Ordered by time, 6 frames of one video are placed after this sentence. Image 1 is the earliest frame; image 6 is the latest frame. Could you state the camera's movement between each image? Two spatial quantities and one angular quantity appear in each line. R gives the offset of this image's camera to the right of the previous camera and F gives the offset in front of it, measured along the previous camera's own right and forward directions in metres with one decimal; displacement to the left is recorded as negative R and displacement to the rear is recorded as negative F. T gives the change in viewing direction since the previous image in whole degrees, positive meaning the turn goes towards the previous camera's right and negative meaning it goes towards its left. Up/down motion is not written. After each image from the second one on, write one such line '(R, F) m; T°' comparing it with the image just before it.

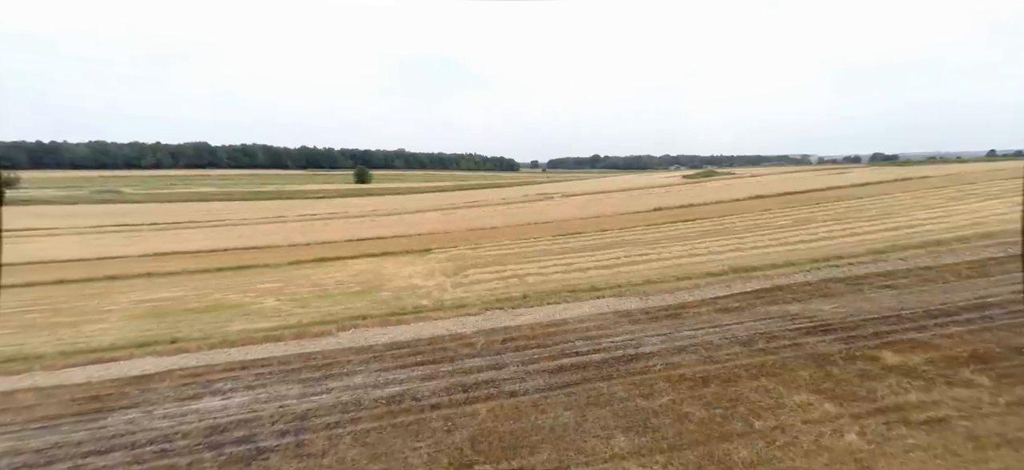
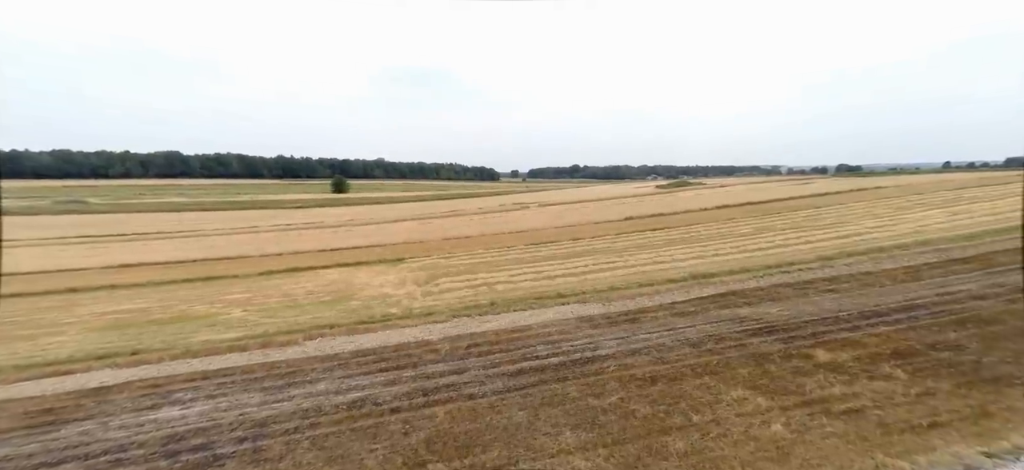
(+0.3, -0.3) m; +2°
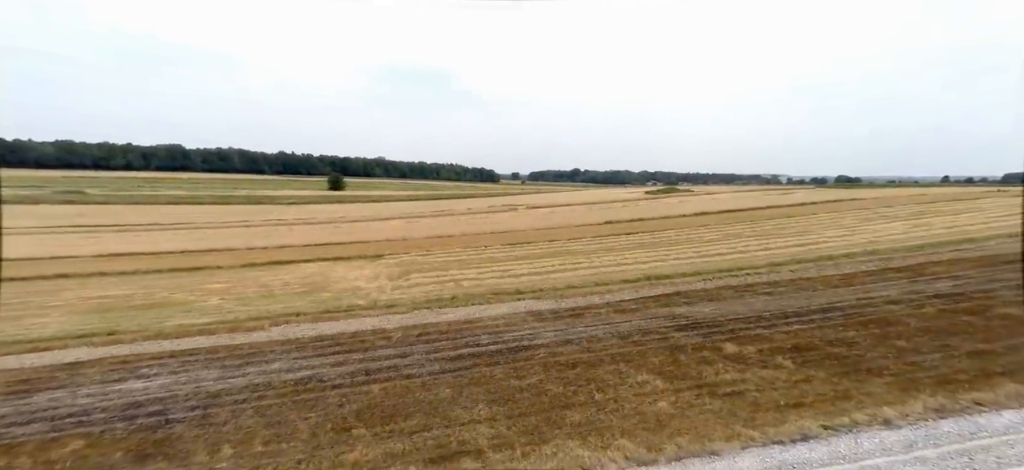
(+1.0, -0.7) m; 0°
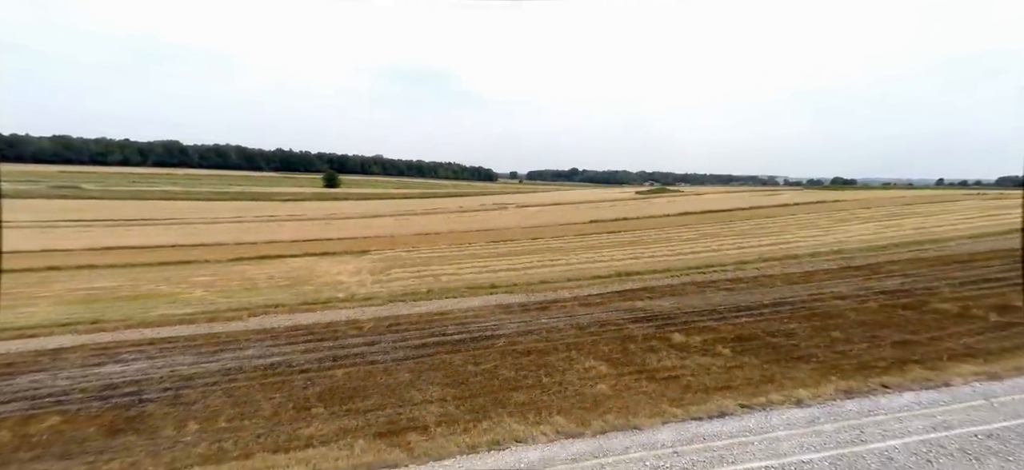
(+0.6, -0.4) m; 0°
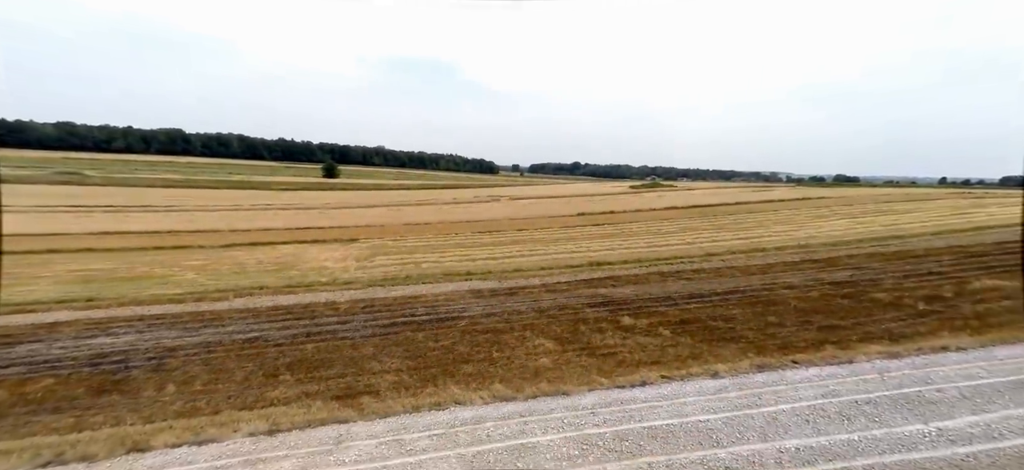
(+0.7, -0.6) m; 0°
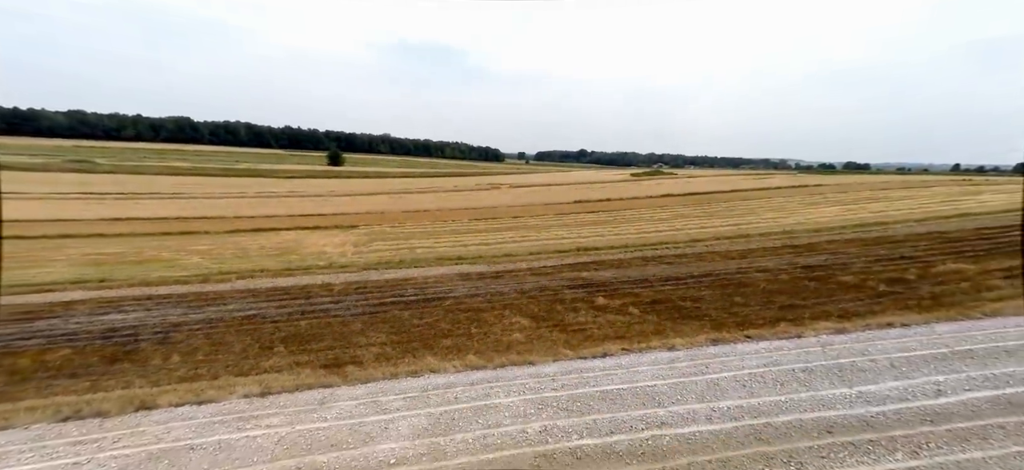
(+0.5, -0.5) m; -1°
